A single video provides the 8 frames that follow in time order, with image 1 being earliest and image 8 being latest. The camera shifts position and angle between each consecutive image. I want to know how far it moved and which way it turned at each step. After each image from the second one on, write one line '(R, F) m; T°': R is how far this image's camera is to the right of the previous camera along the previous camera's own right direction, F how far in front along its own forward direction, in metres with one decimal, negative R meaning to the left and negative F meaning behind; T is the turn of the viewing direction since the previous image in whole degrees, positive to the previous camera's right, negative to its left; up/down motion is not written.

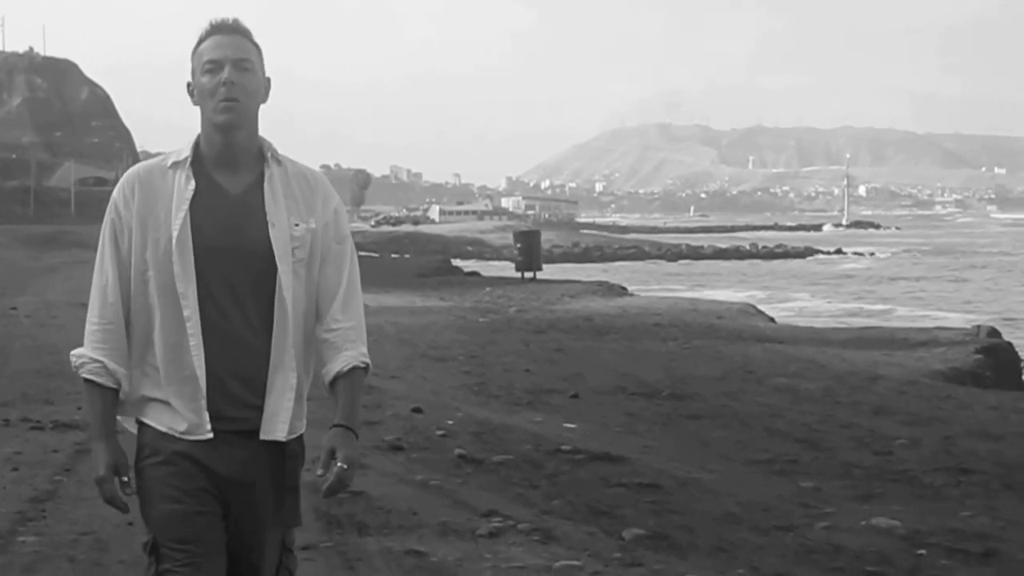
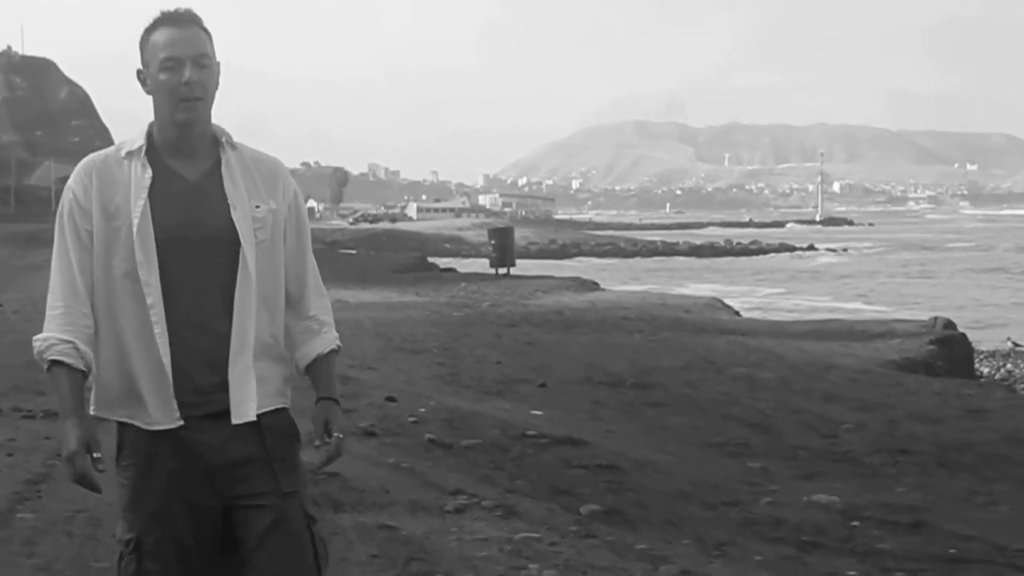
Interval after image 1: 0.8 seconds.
(+0.1, -0.5) m; +1°
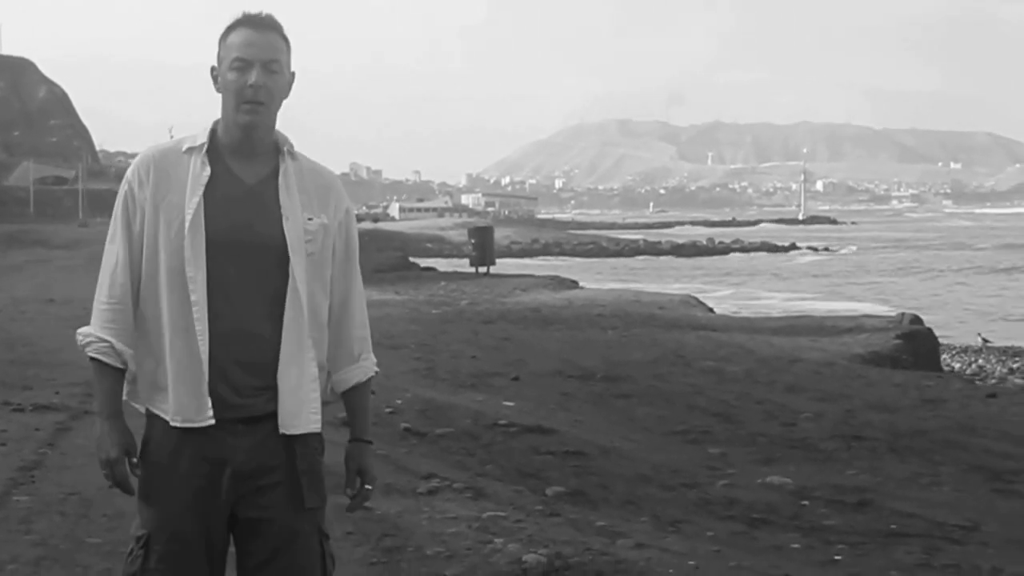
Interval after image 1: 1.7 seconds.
(+0.1, -0.4) m; +1°
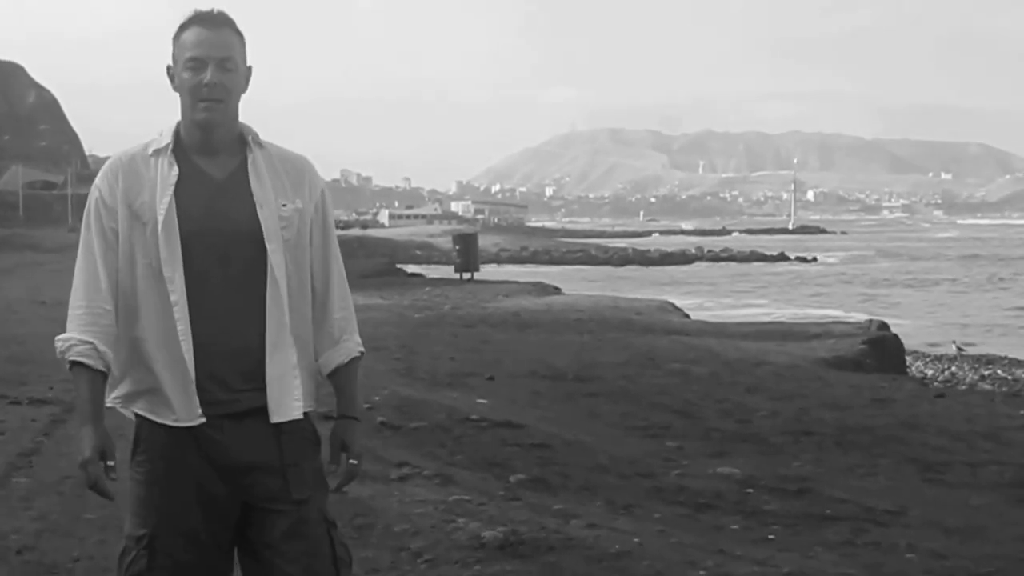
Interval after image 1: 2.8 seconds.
(+0.1, -0.5) m; +1°
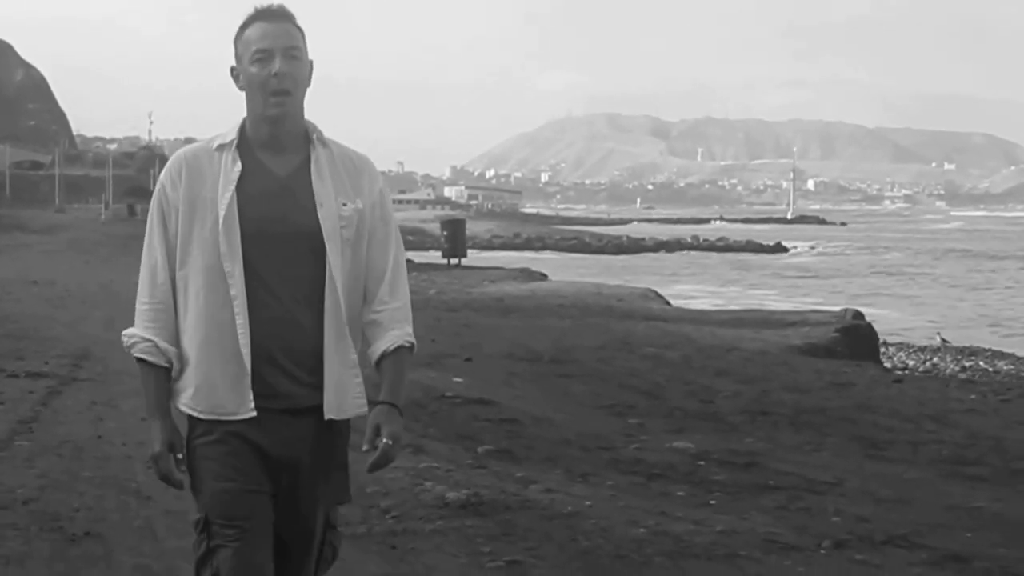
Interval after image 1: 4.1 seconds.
(+0.1, -0.5) m; 0°
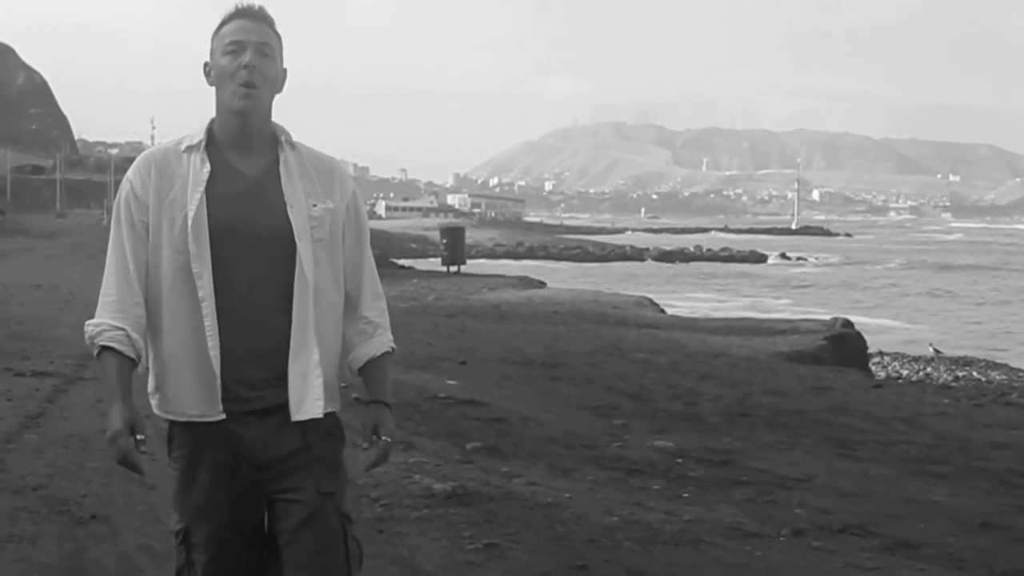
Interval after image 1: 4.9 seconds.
(+0.1, -0.4) m; 0°
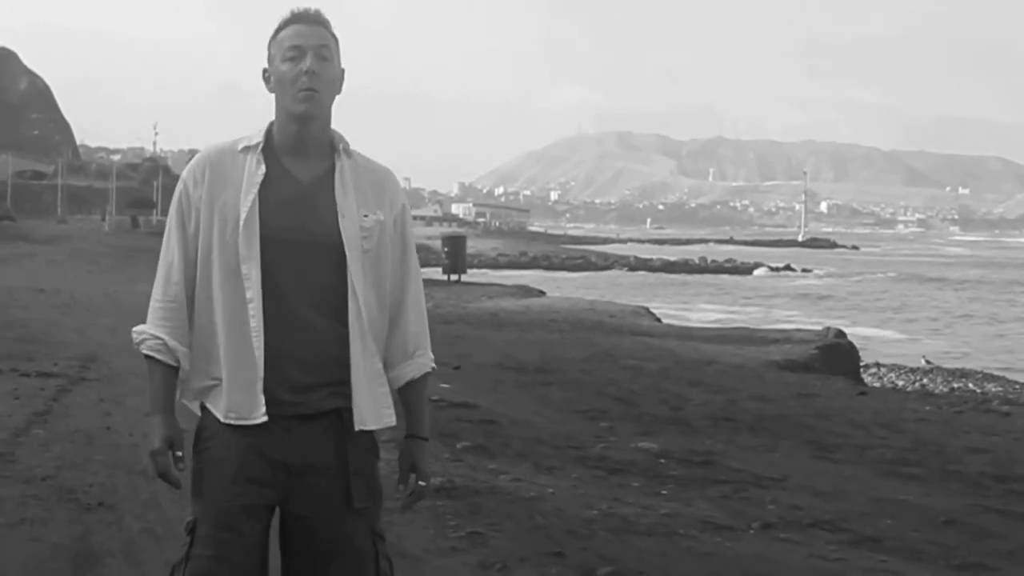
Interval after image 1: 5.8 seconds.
(+0.1, -0.3) m; 0°
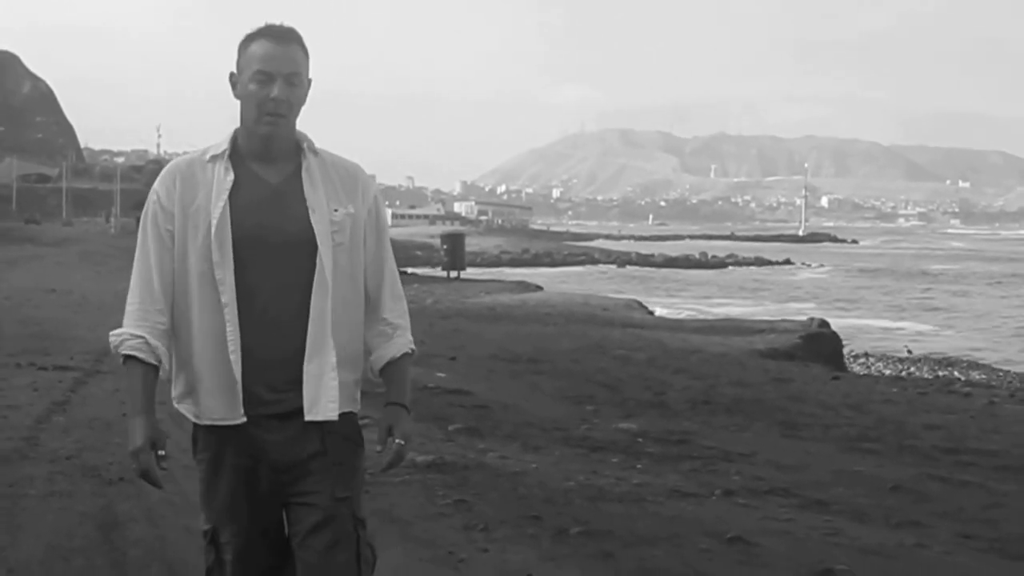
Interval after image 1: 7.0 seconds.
(+0.1, -0.6) m; 0°
